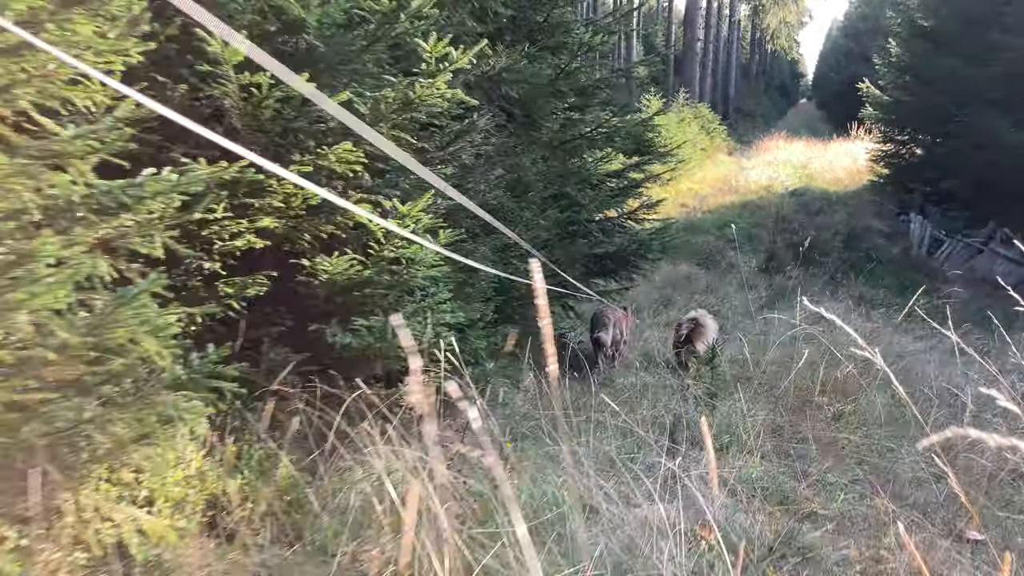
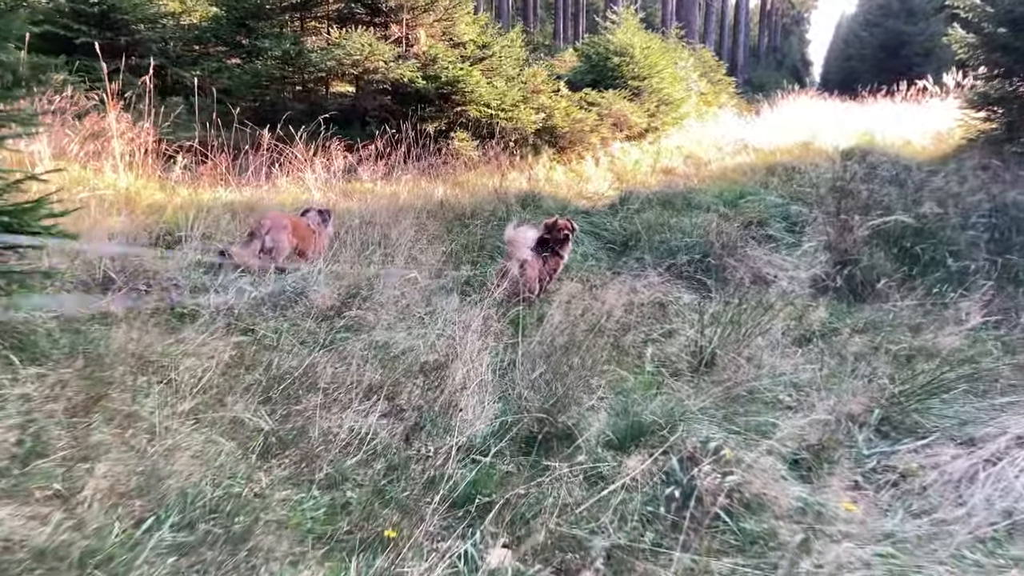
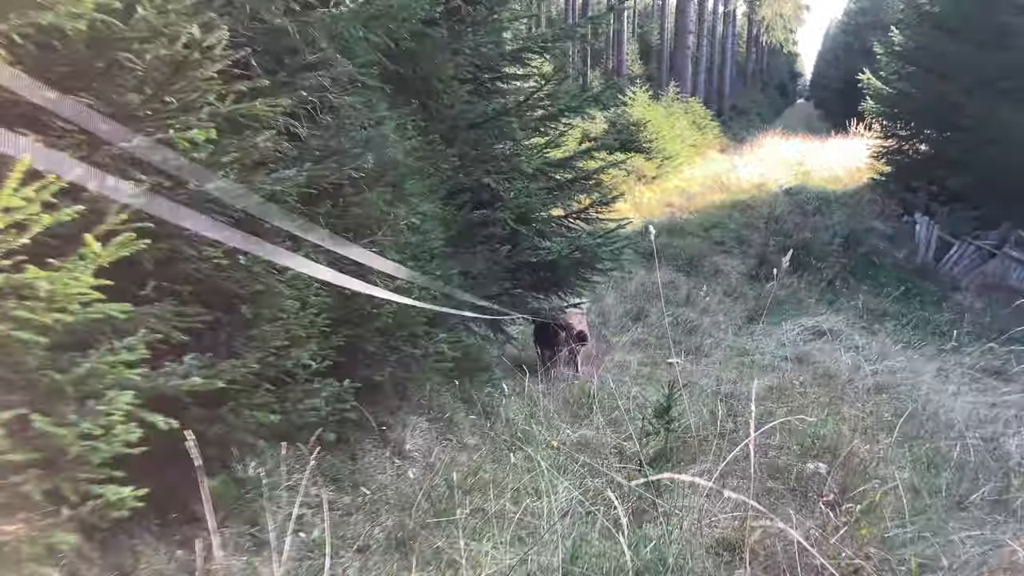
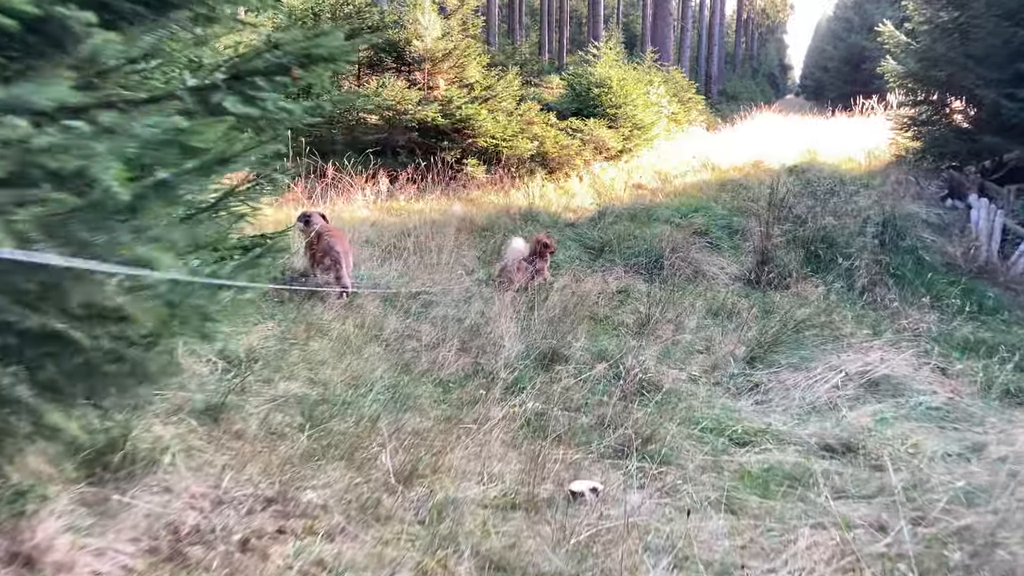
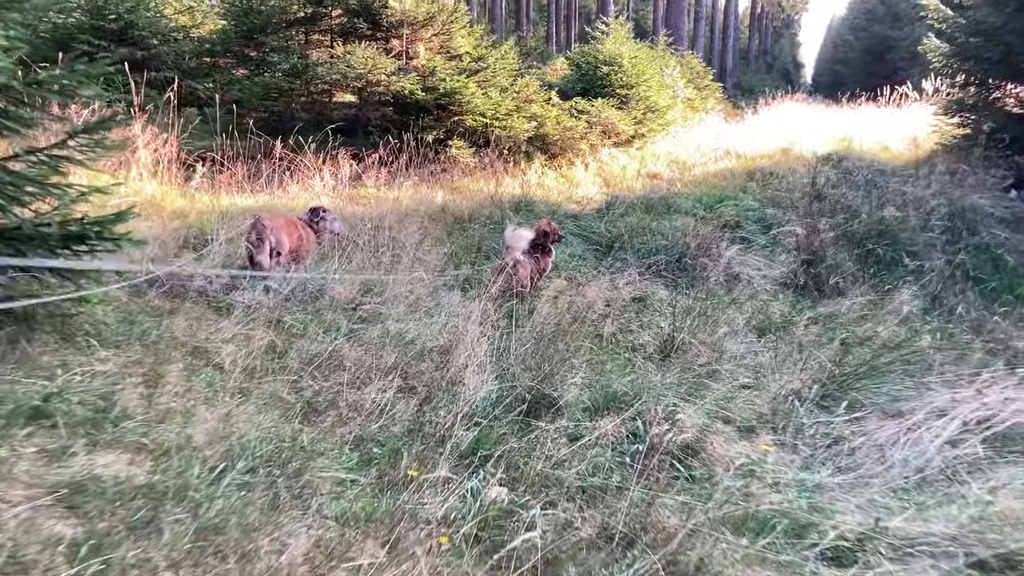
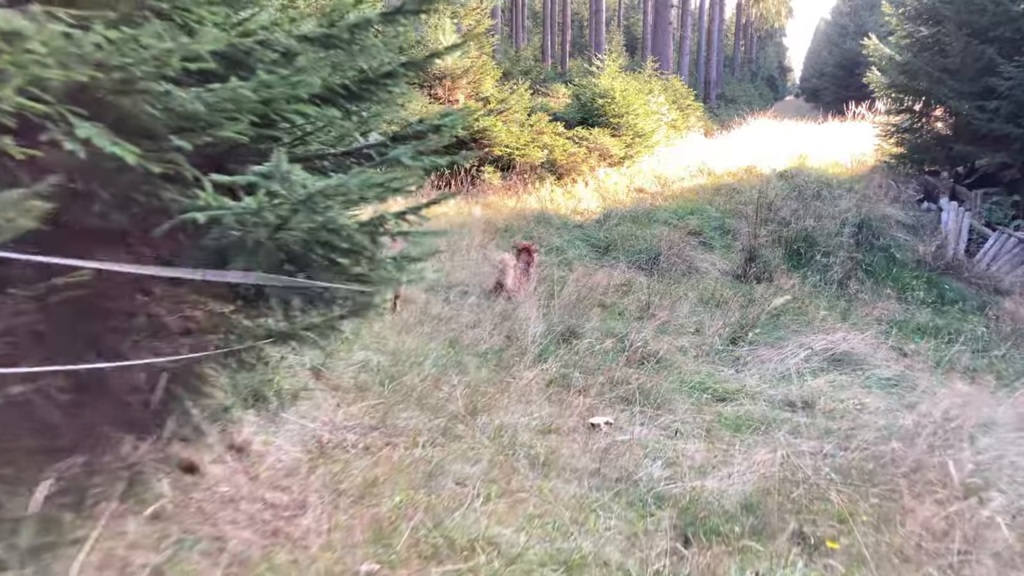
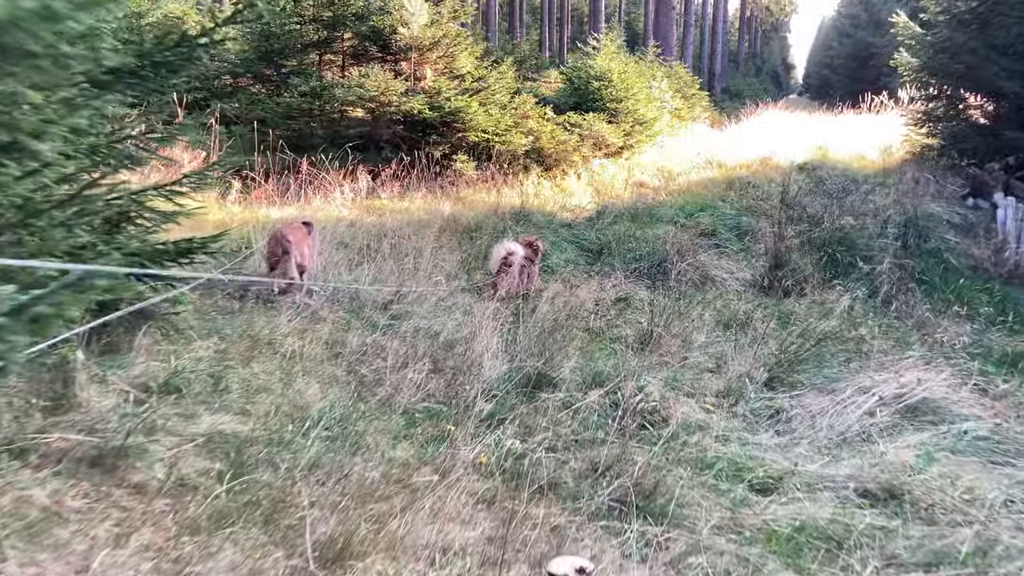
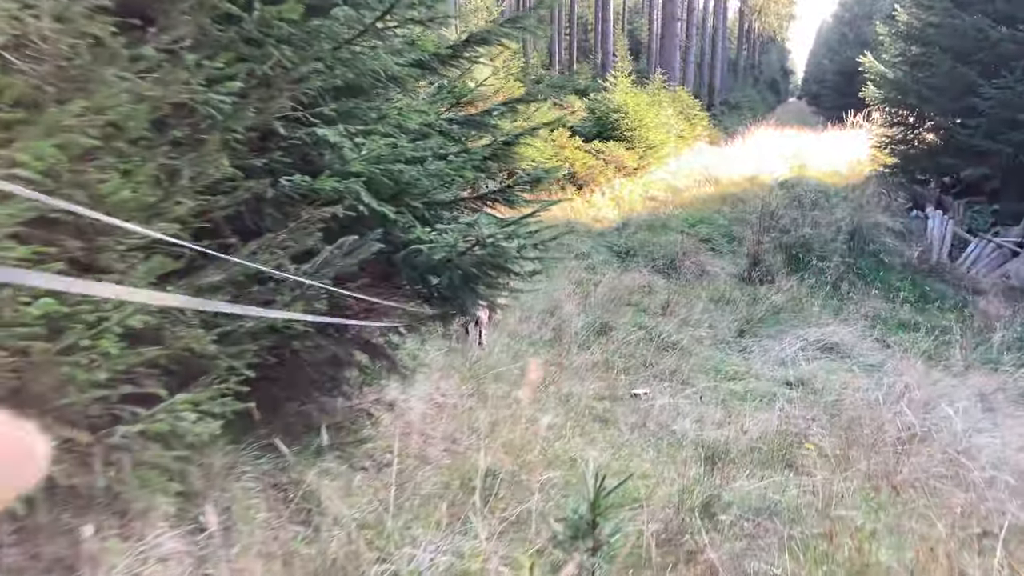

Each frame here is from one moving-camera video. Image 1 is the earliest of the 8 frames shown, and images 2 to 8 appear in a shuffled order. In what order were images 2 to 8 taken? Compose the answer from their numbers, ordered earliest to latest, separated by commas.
3, 8, 6, 4, 7, 5, 2
